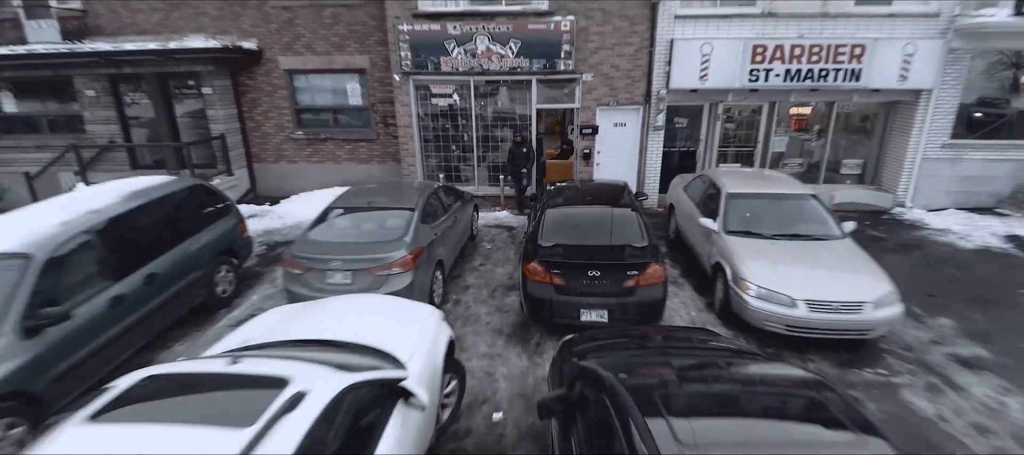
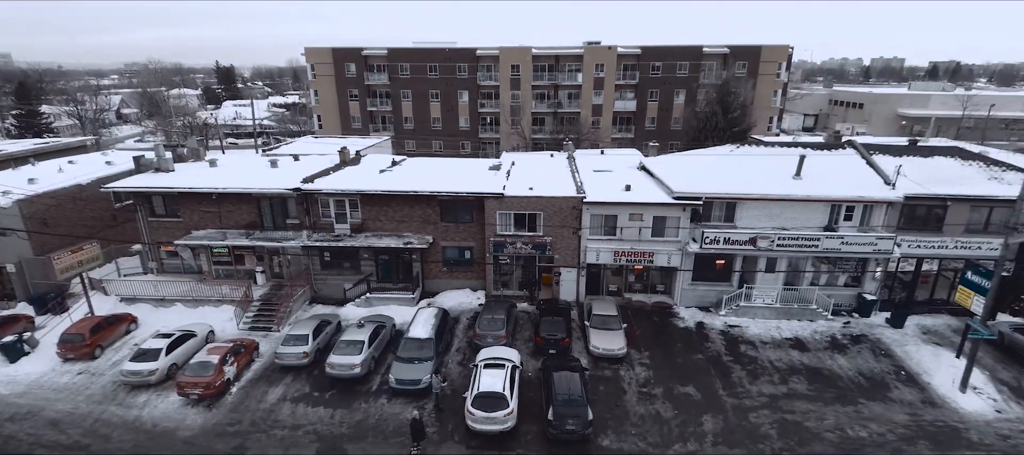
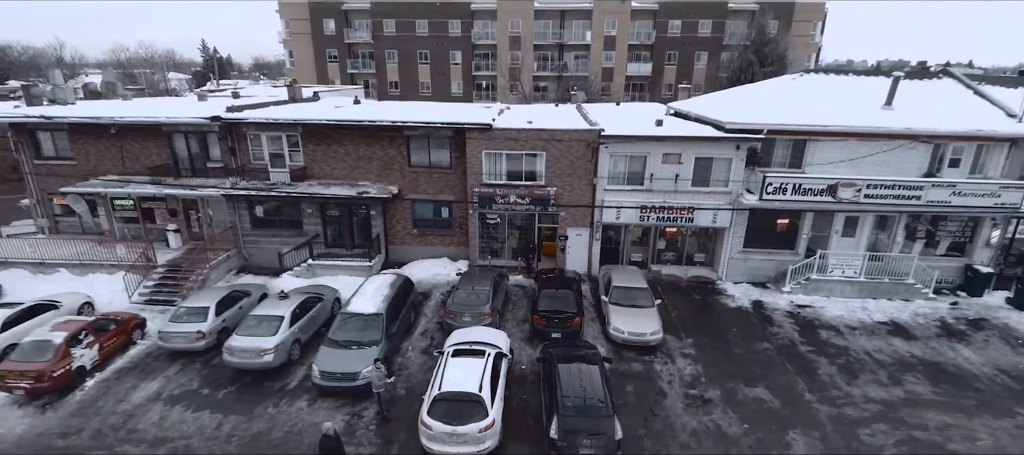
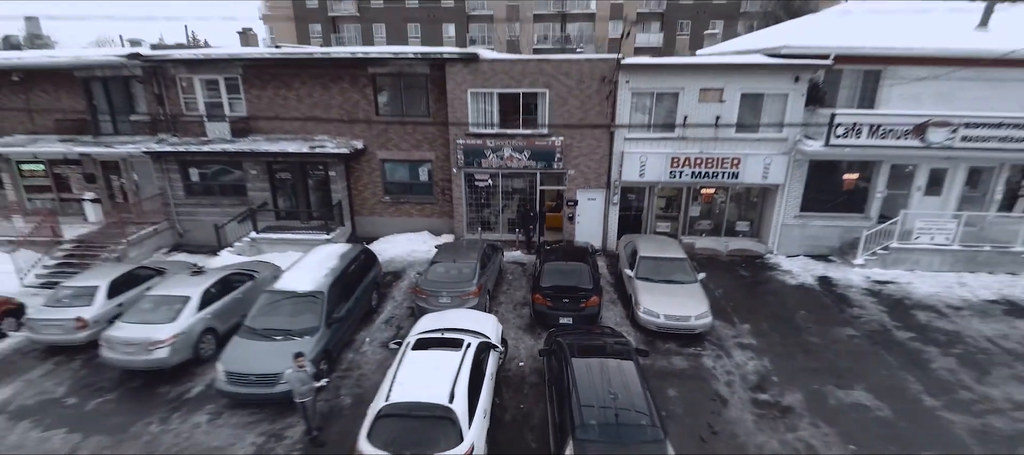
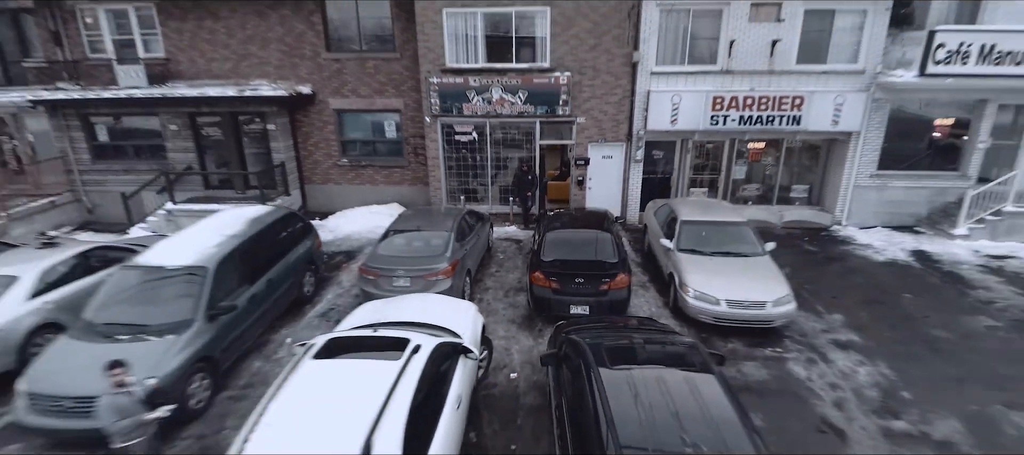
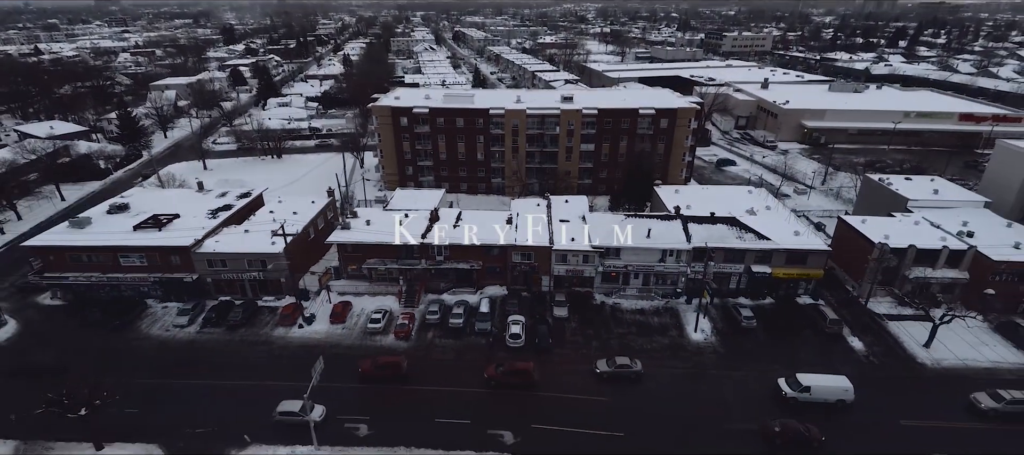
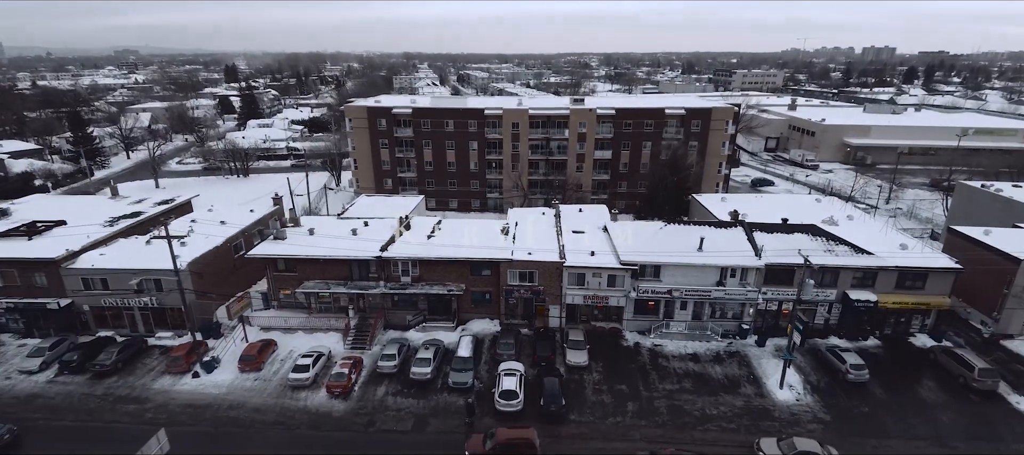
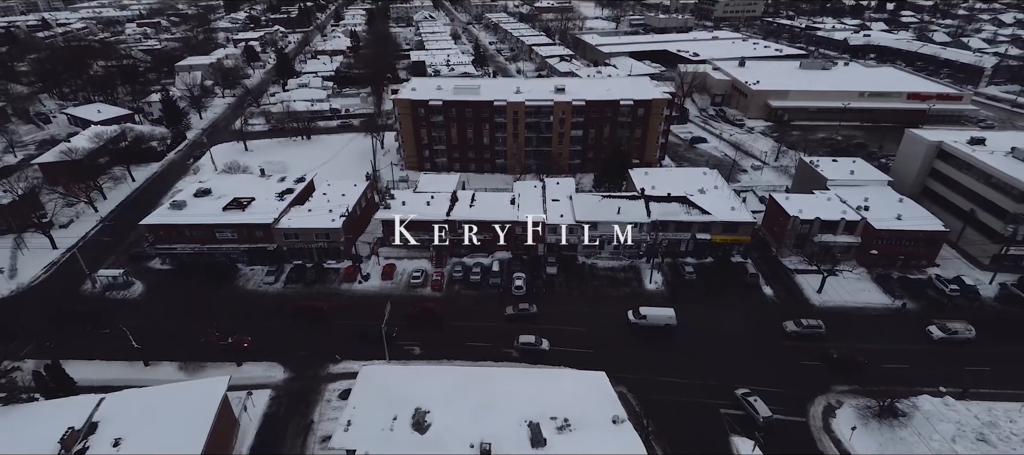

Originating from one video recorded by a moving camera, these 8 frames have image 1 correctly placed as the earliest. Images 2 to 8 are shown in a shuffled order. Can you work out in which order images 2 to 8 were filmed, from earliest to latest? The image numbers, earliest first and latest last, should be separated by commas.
5, 4, 3, 2, 7, 6, 8
